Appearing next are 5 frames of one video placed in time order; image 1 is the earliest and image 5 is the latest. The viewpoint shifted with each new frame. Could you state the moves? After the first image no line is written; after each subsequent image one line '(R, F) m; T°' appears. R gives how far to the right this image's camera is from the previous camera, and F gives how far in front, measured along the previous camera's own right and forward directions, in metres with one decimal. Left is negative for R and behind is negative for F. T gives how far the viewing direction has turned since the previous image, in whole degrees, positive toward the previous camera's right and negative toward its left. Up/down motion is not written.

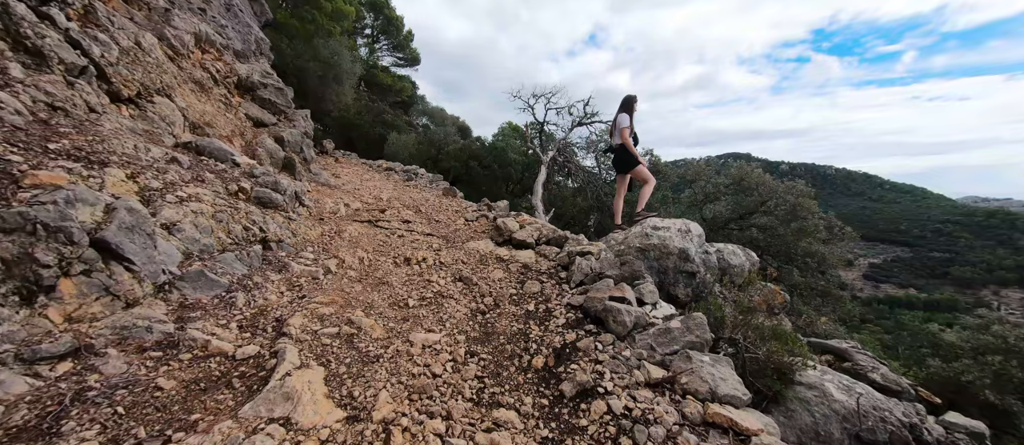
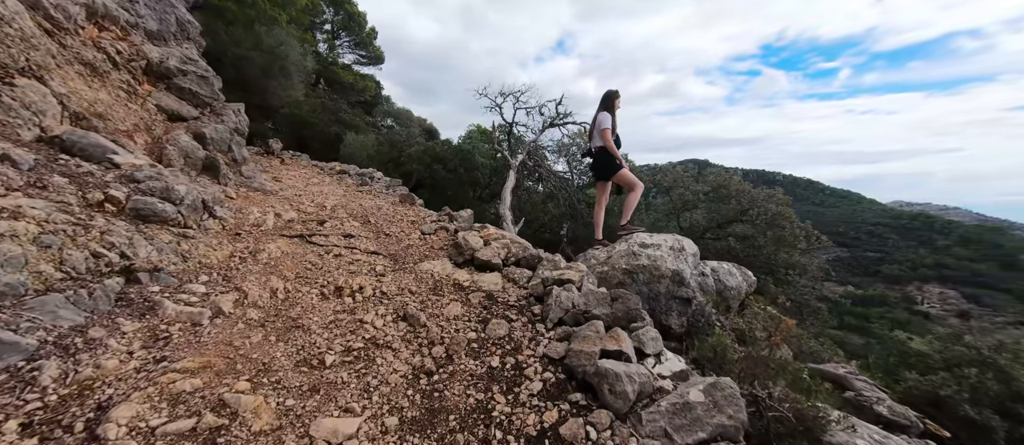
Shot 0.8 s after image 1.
(+0.1, +1.0) m; +5°
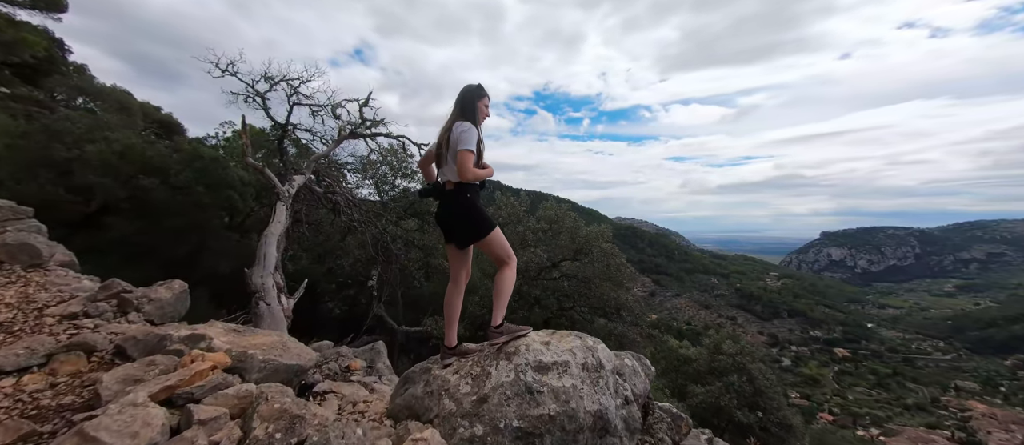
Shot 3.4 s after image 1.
(+0.2, +2.5) m; +30°
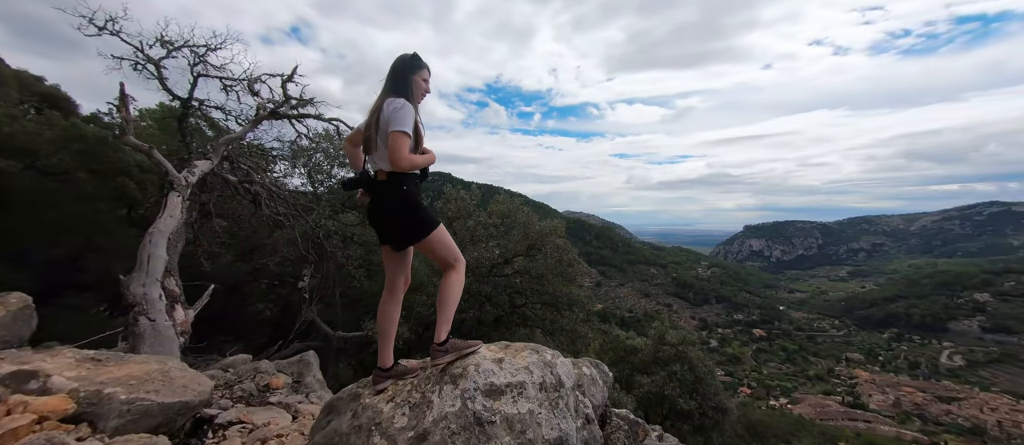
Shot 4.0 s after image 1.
(0.0, +0.4) m; +8°
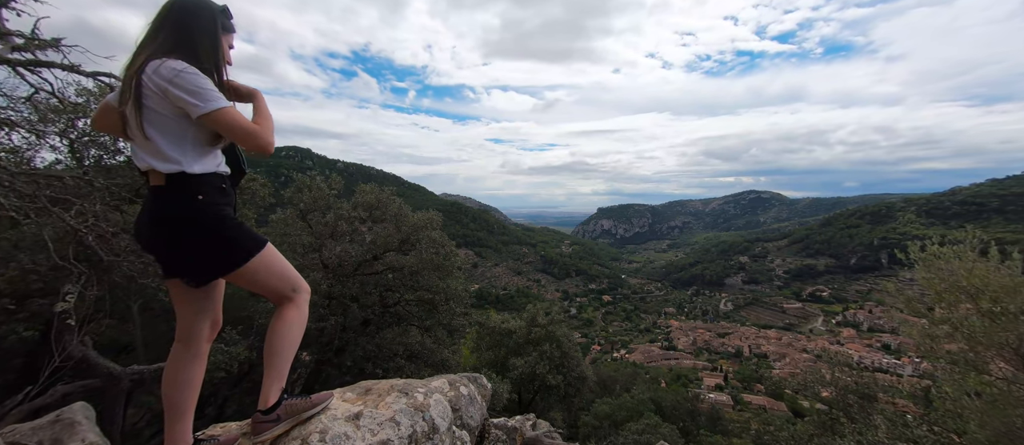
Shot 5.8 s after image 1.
(+0.1, +0.4) m; +19°
